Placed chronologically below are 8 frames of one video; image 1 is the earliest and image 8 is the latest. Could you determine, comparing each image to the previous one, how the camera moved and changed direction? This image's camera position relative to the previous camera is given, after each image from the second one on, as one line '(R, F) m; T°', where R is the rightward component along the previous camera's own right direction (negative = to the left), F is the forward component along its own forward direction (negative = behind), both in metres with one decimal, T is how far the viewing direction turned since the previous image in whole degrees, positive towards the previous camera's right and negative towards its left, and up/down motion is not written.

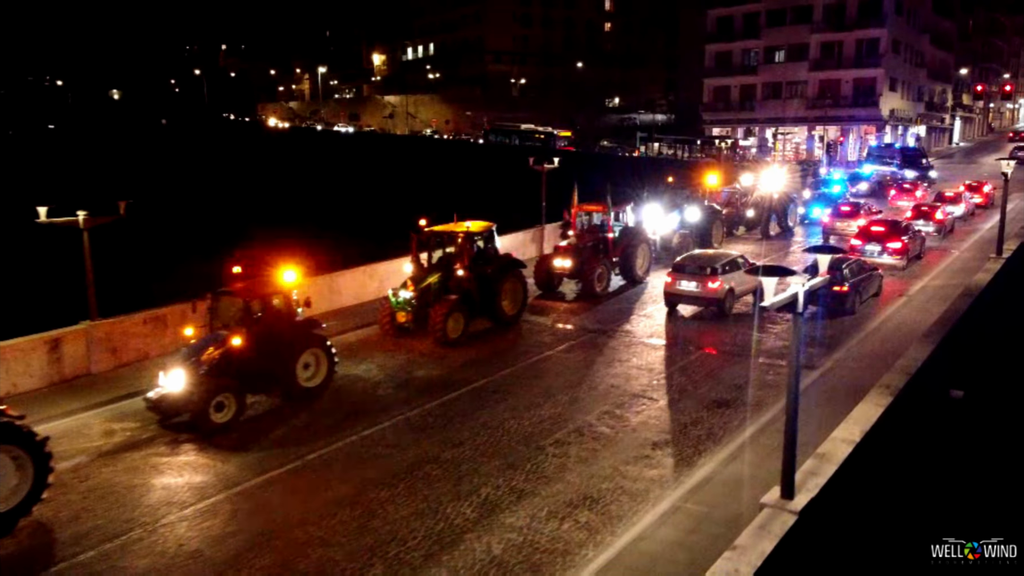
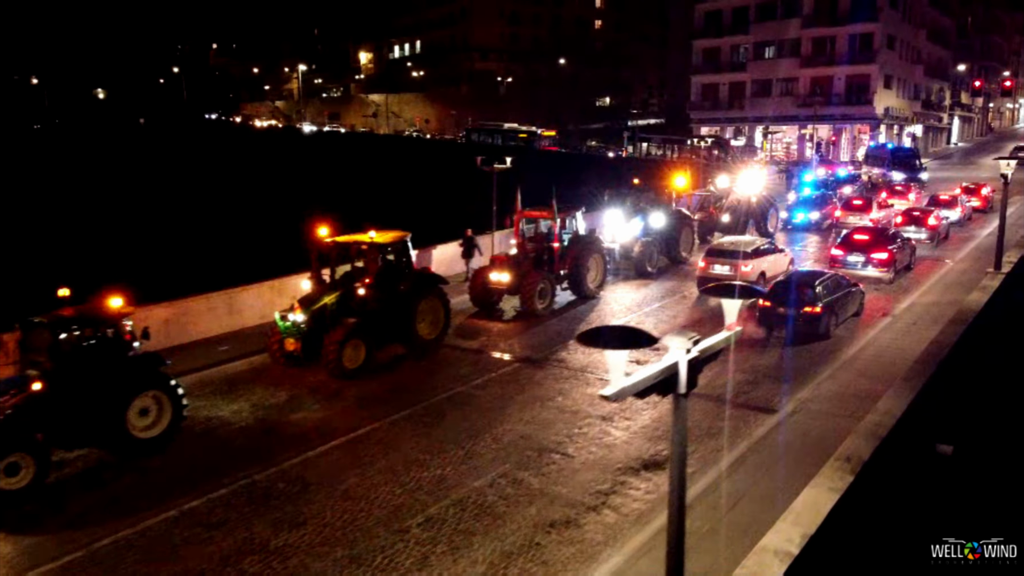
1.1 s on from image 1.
(+1.6, +2.6) m; 0°
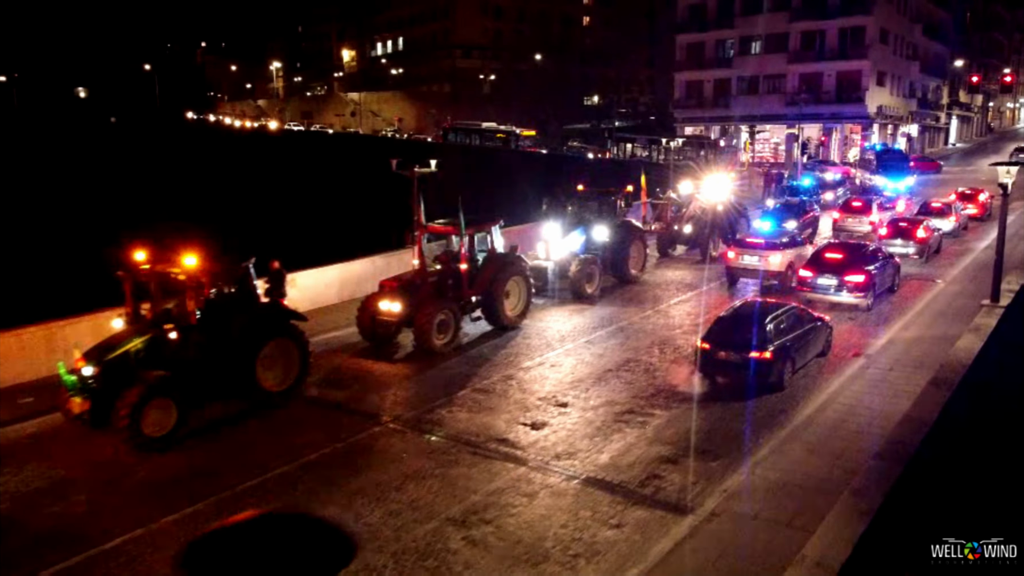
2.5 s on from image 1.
(+2.0, +3.3) m; 0°
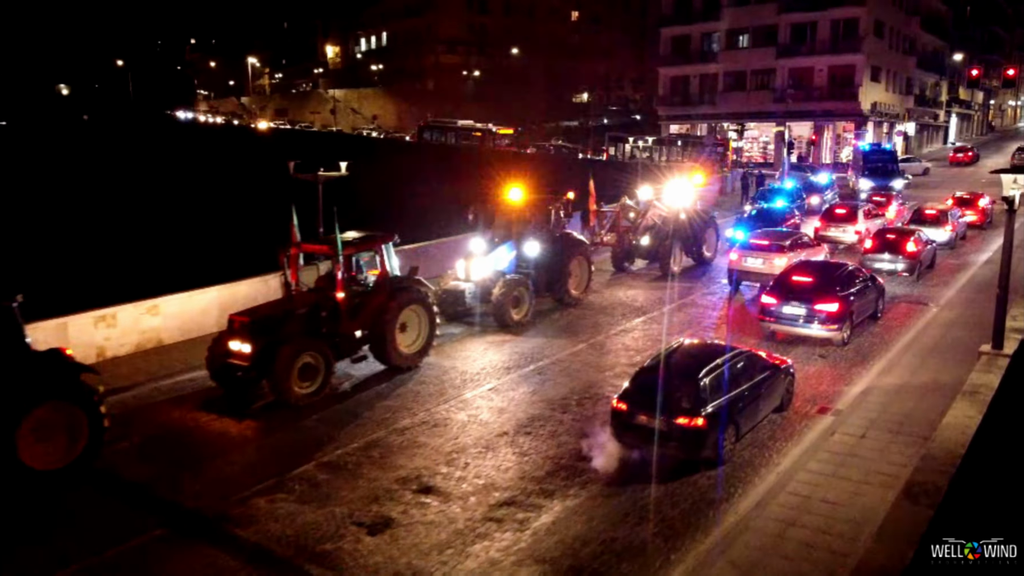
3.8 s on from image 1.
(+1.8, +3.0) m; 0°
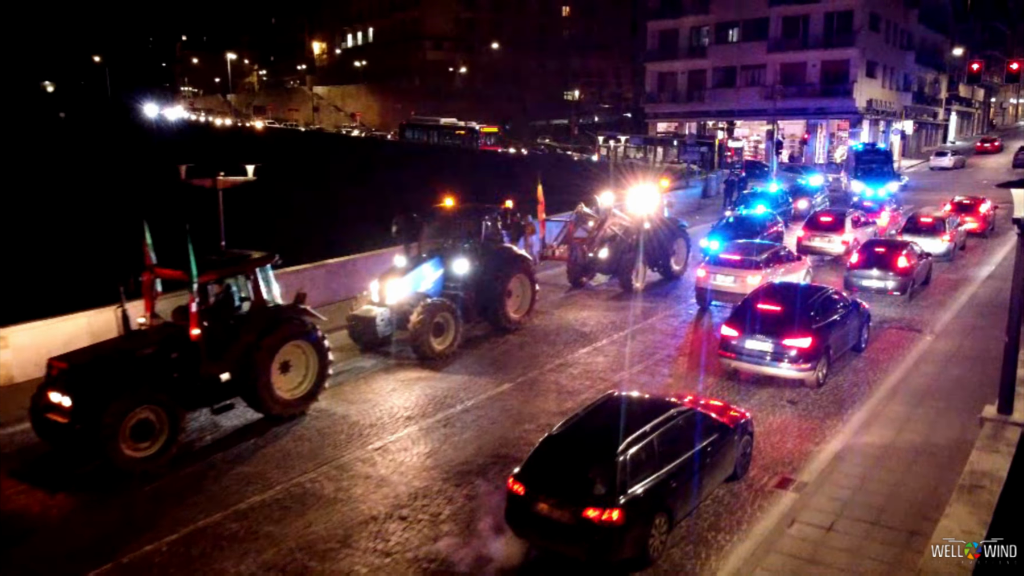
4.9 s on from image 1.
(+1.3, +2.4) m; 0°
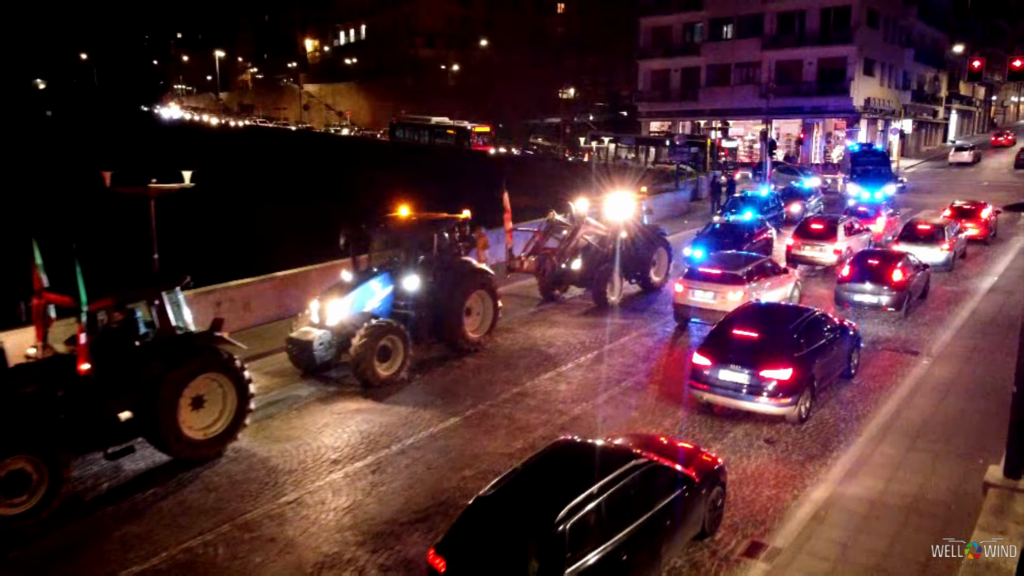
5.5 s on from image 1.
(+0.7, +1.3) m; 0°
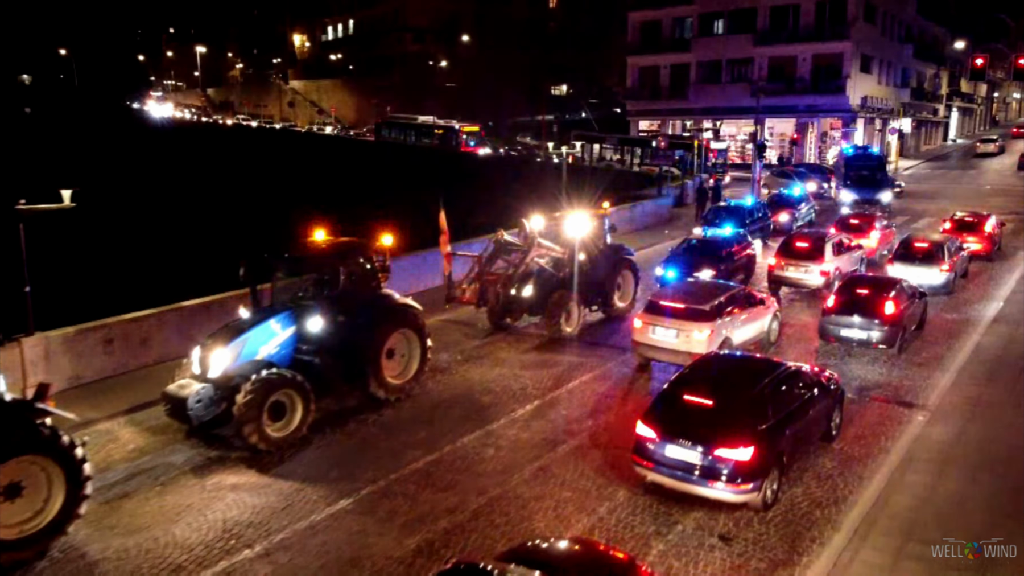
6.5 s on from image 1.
(+1.1, +2.0) m; 0°
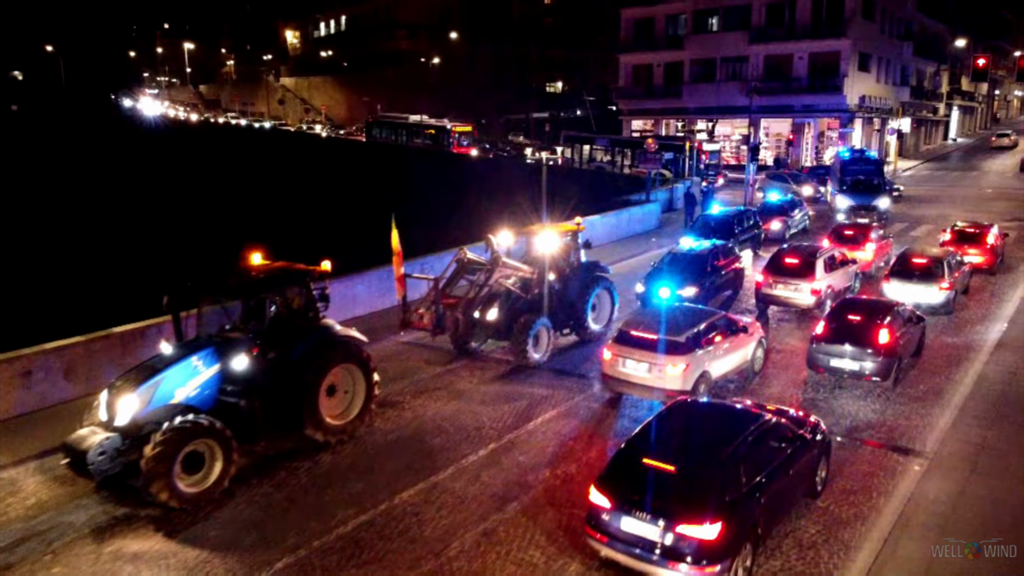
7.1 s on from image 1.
(+0.6, +1.2) m; 0°
